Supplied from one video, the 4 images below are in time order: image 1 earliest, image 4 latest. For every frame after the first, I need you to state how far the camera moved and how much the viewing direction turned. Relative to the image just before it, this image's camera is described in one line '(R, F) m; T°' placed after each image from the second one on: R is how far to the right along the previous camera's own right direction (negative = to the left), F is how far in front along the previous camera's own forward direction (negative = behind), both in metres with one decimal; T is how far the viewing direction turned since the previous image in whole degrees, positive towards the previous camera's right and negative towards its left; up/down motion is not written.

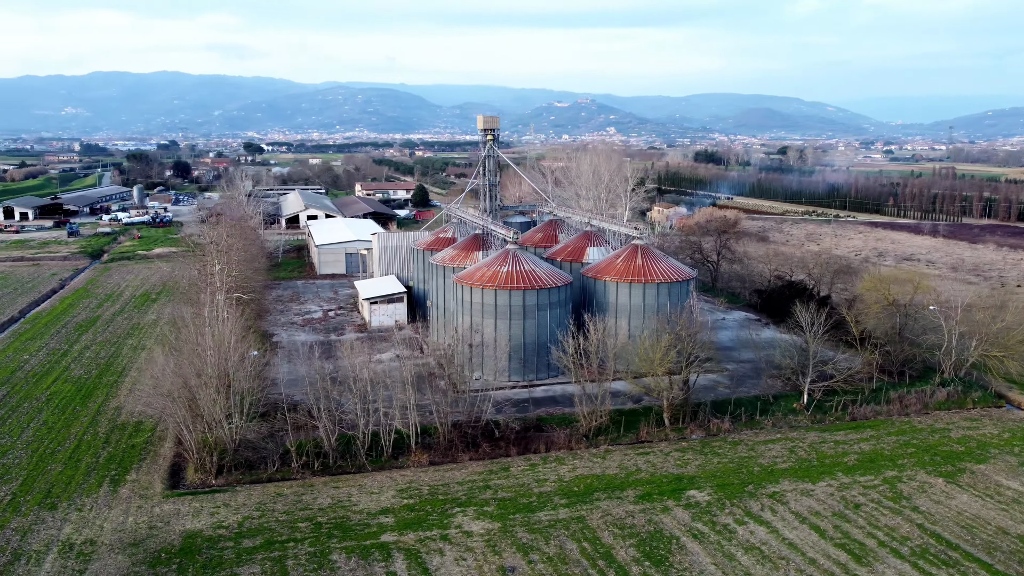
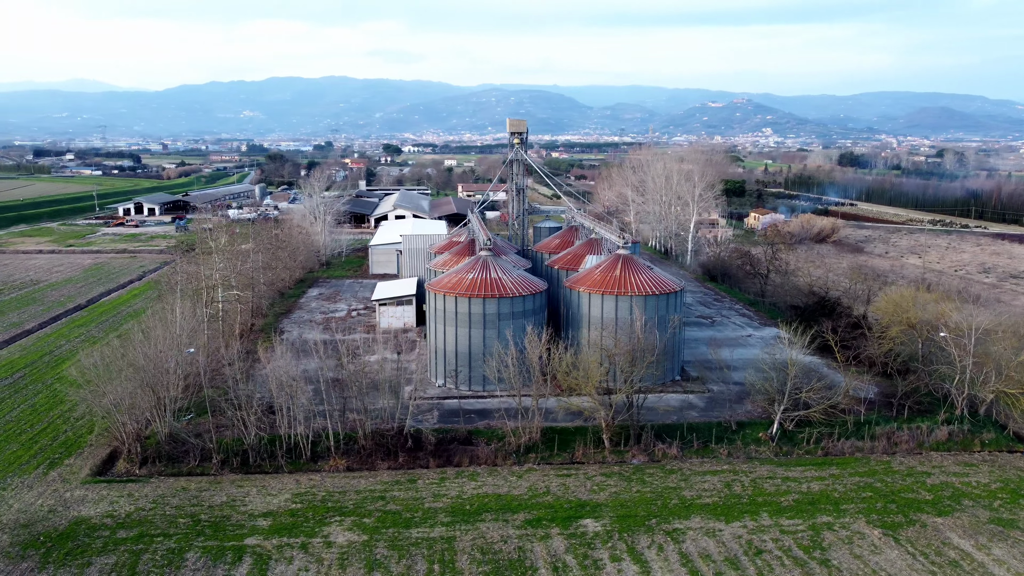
(+5.1, +1.0) m; -10°
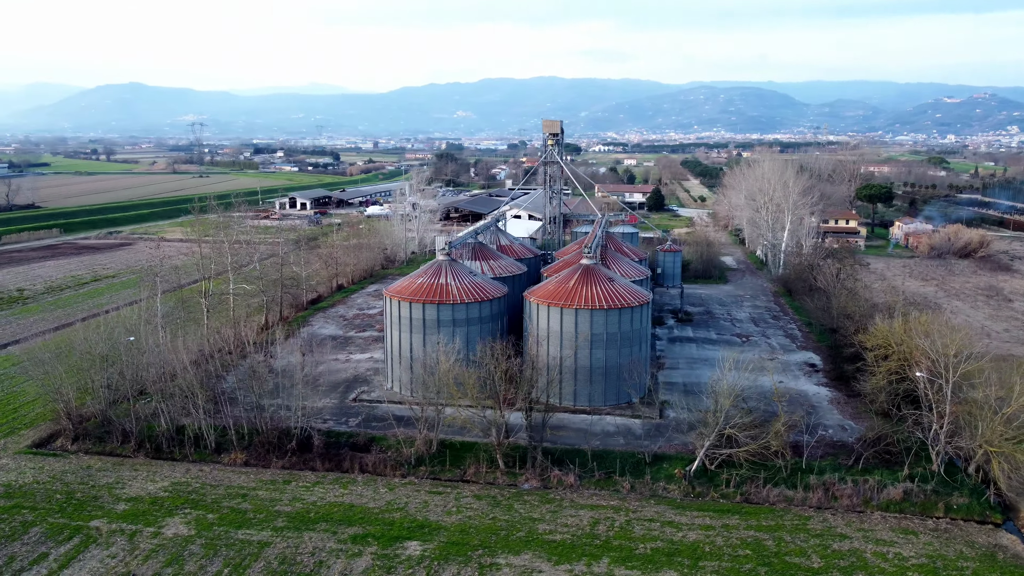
(+6.9, +1.7) m; -14°
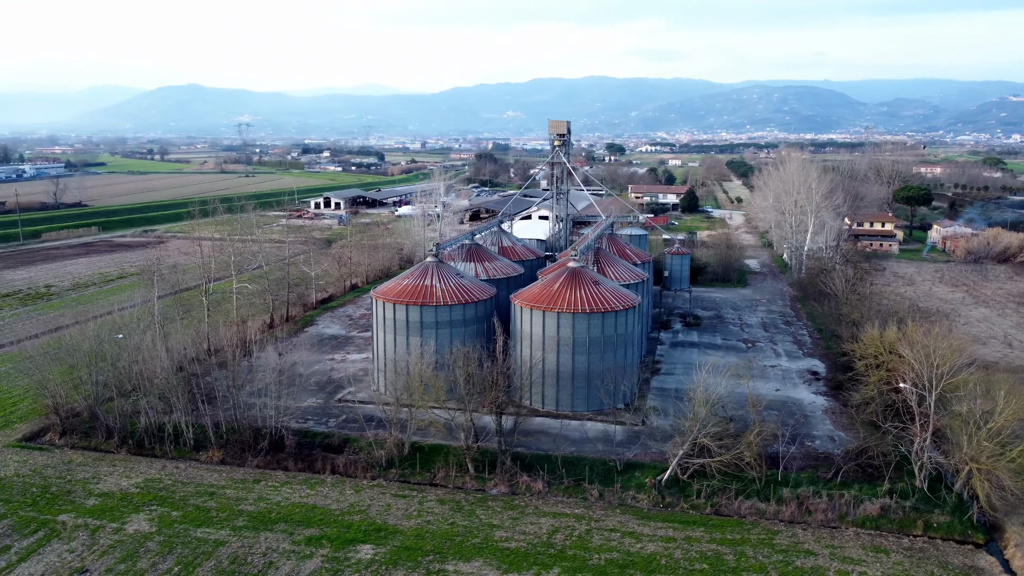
(+1.7, +0.3) m; -3°
